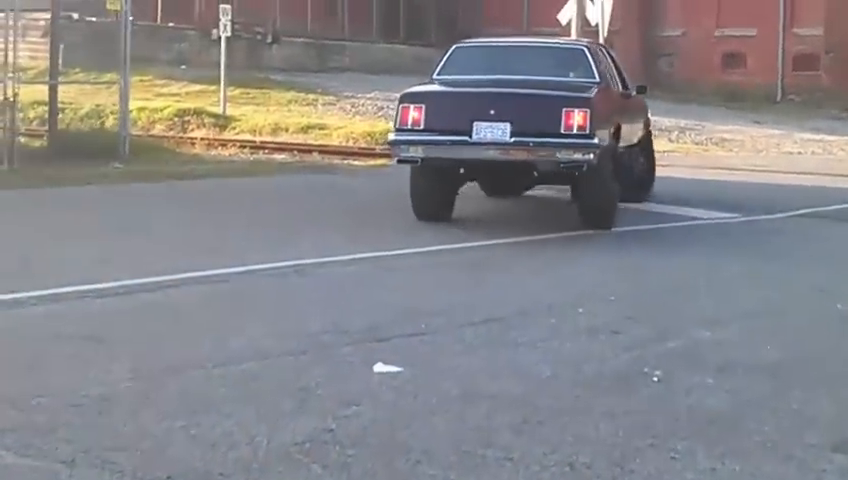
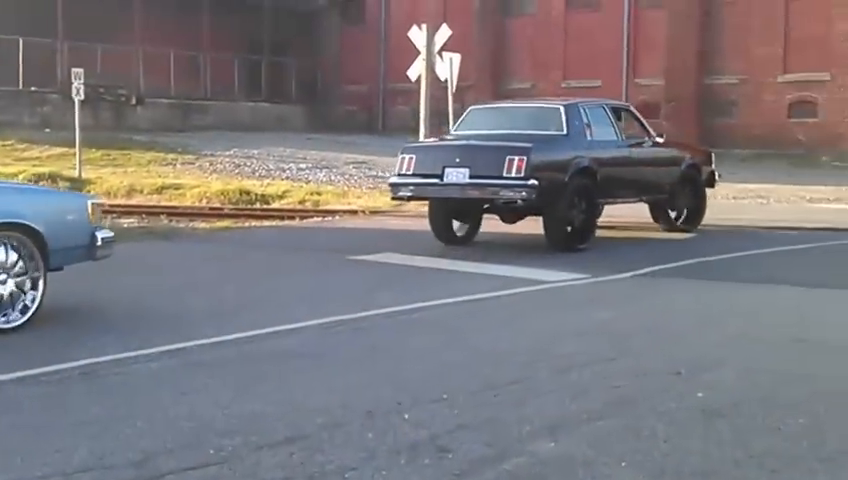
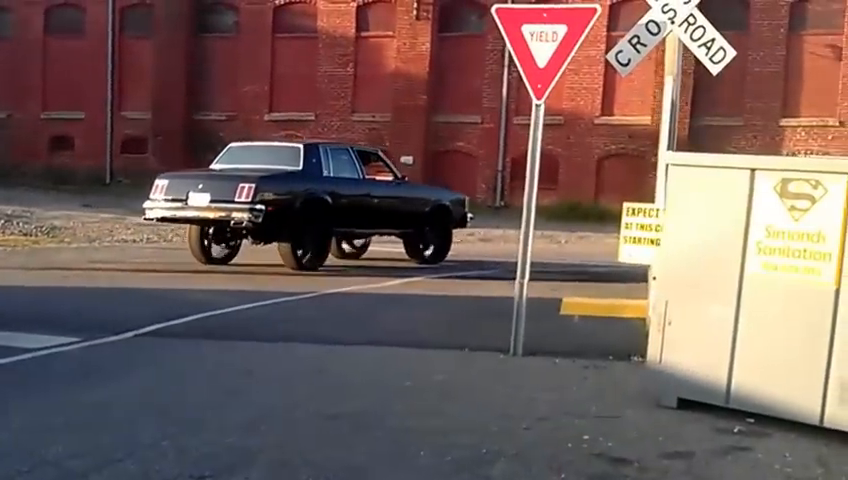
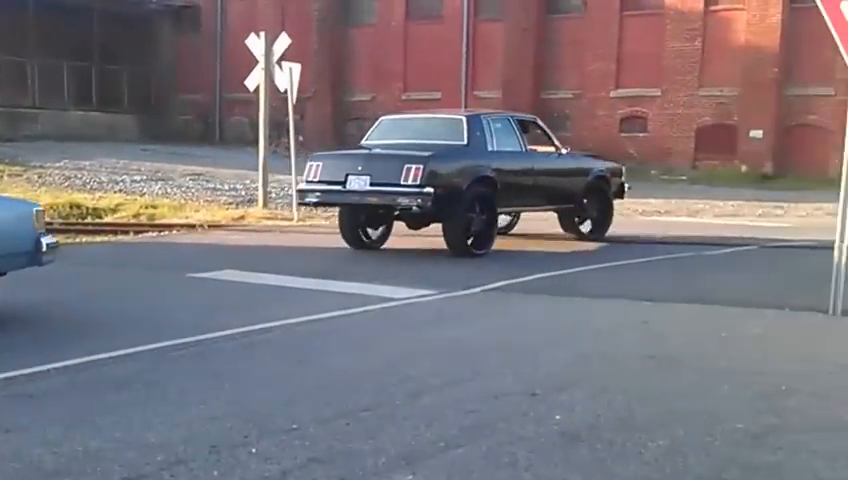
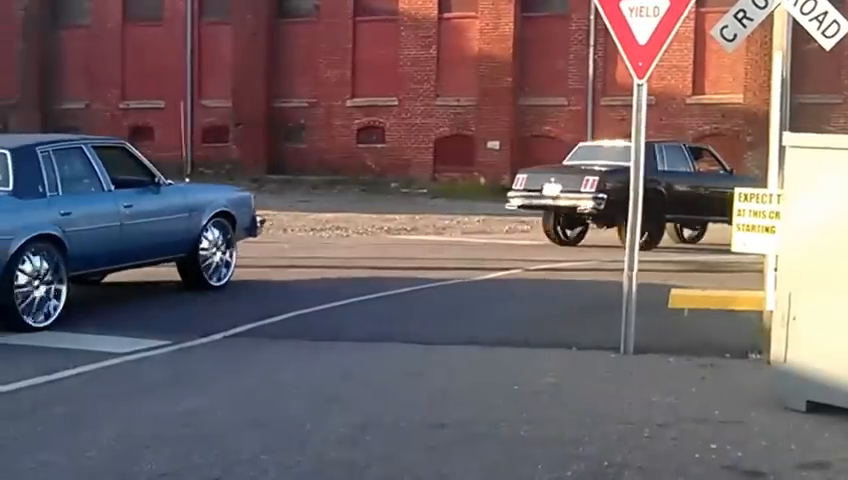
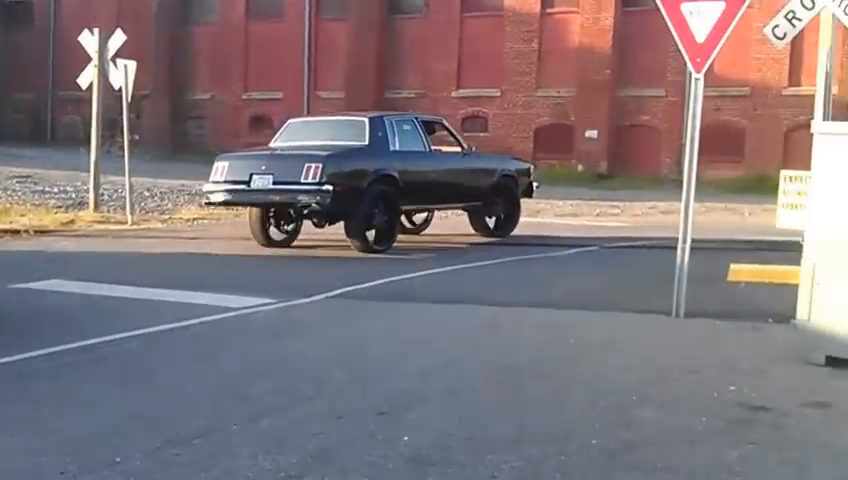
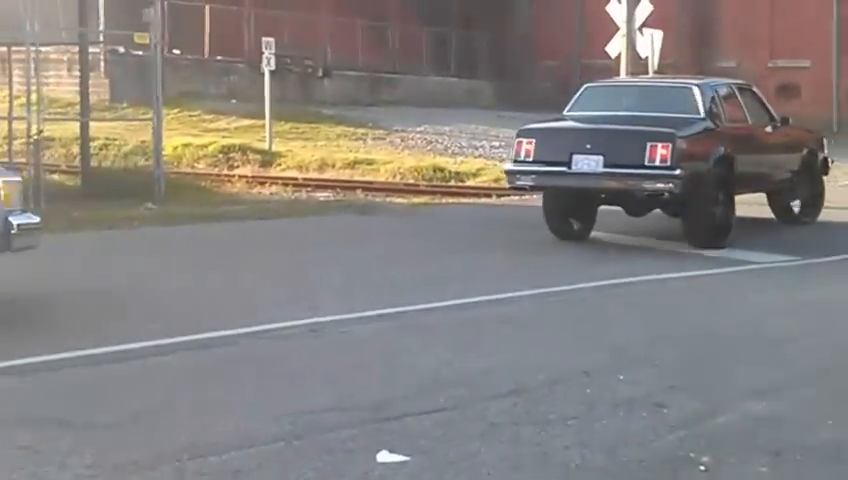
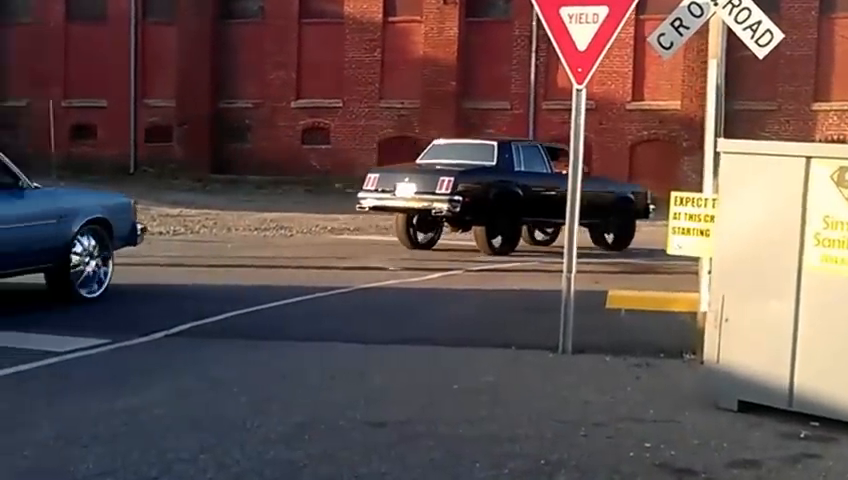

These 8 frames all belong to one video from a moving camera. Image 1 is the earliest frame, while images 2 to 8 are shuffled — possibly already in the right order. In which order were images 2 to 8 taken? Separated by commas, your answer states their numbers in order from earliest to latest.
7, 2, 4, 6, 3, 8, 5
